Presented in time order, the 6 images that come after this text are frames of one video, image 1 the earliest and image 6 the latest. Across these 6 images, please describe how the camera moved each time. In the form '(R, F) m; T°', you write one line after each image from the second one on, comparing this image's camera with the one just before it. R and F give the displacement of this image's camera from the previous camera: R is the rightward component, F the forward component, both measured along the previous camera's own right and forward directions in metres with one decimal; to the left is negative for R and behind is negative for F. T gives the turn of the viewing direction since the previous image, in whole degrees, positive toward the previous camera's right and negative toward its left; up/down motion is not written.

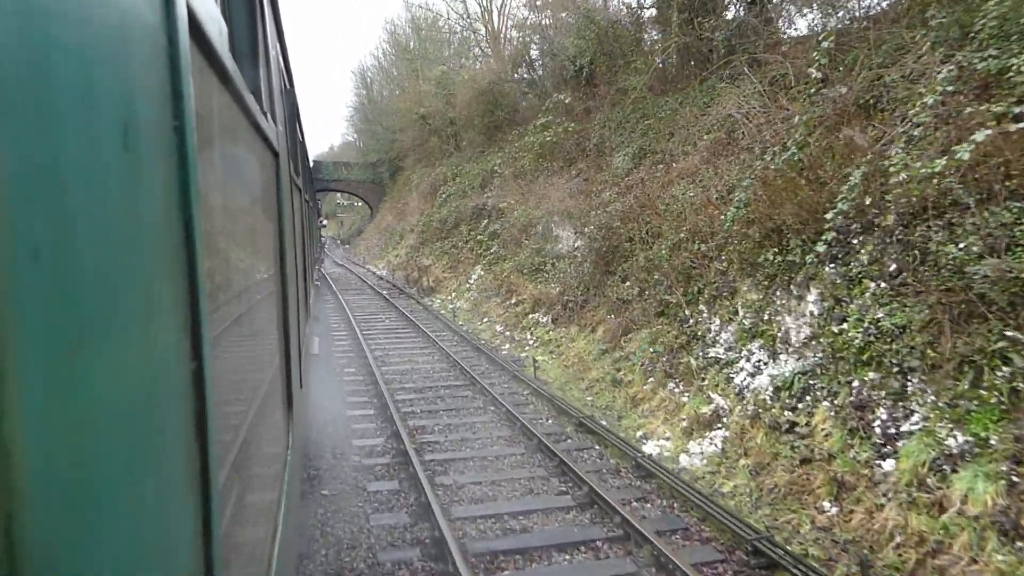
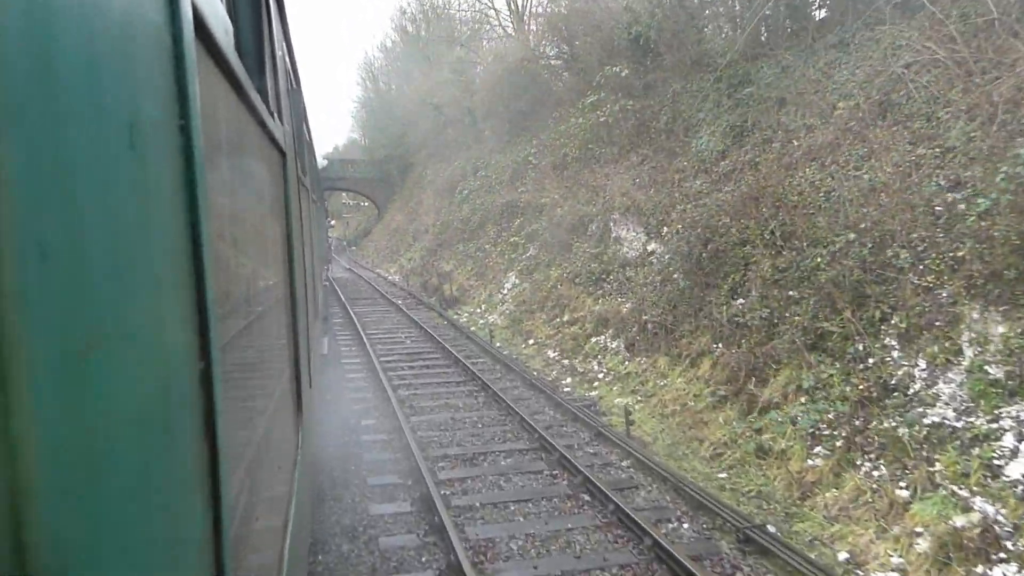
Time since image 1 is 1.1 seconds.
(-0.6, +2.2) m; -1°
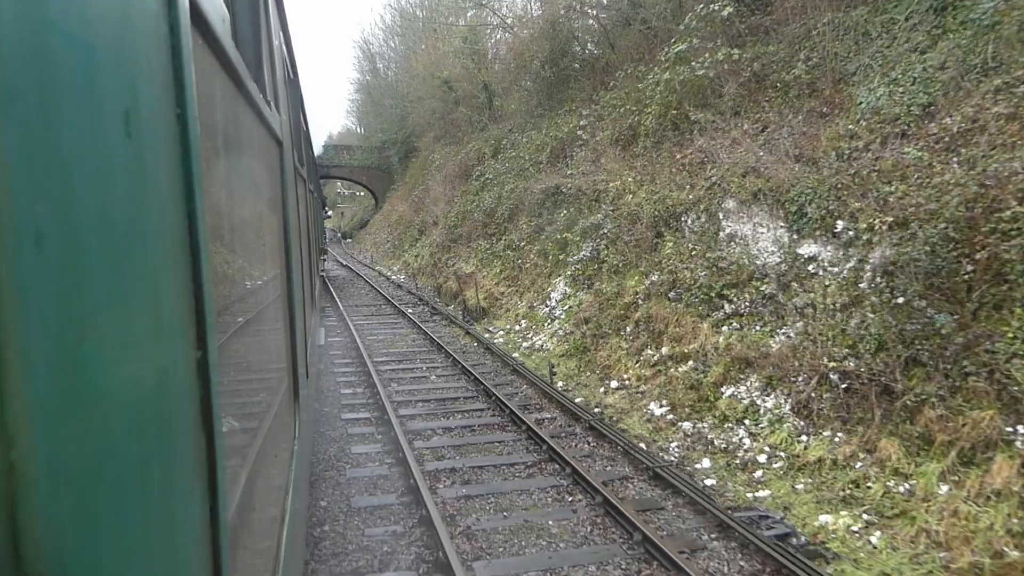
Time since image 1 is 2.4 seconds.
(-0.8, +2.8) m; 0°
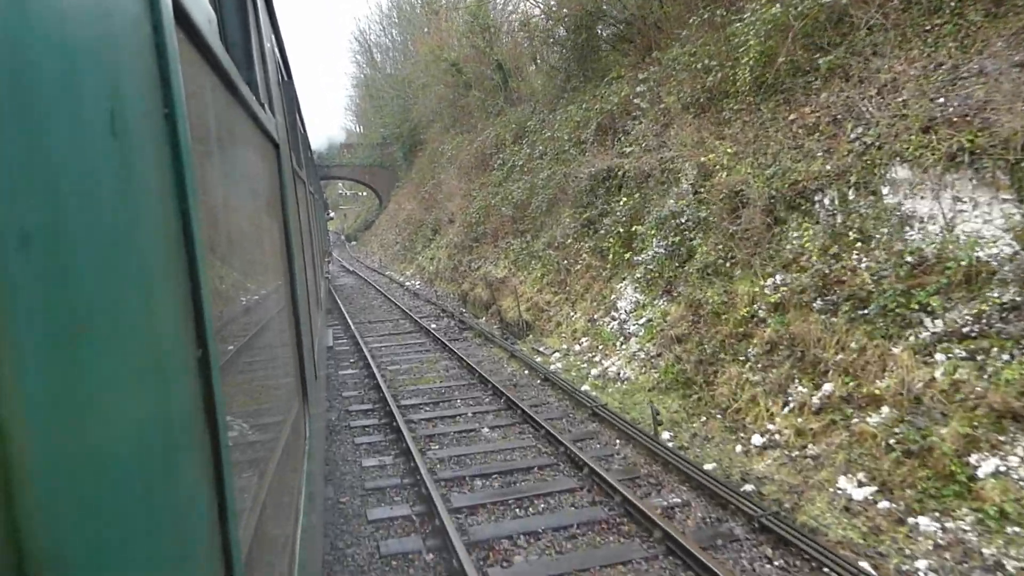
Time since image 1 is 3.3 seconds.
(-0.6, +2.0) m; 0°
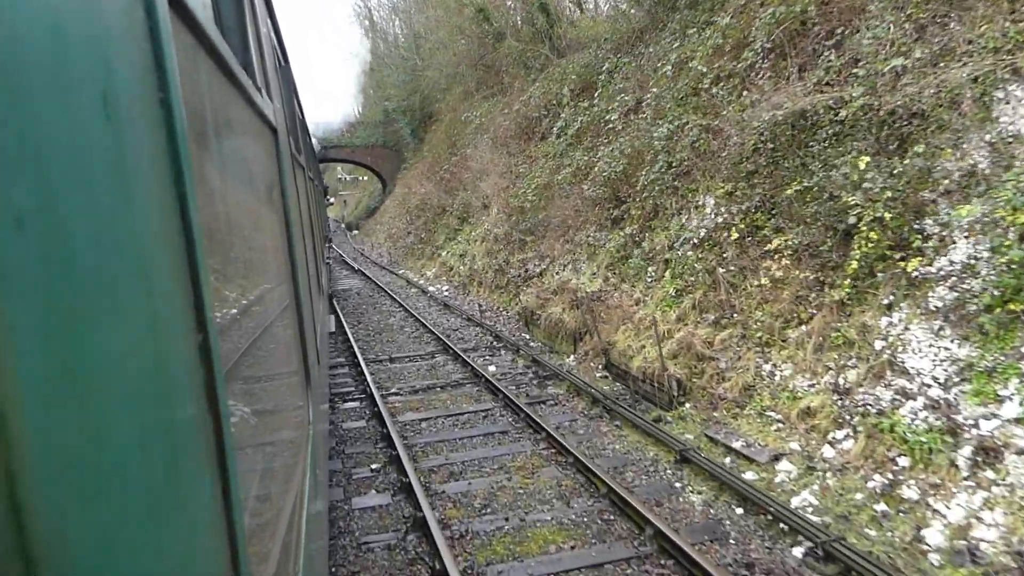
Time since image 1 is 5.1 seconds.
(-1.0, +3.8) m; 0°
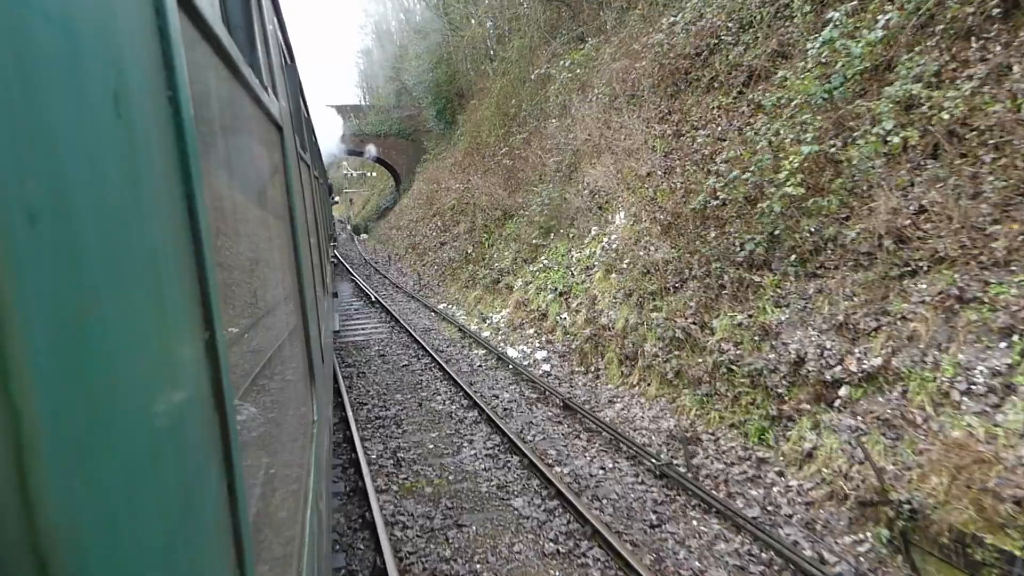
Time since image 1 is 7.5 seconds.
(-1.5, +5.6) m; 0°
